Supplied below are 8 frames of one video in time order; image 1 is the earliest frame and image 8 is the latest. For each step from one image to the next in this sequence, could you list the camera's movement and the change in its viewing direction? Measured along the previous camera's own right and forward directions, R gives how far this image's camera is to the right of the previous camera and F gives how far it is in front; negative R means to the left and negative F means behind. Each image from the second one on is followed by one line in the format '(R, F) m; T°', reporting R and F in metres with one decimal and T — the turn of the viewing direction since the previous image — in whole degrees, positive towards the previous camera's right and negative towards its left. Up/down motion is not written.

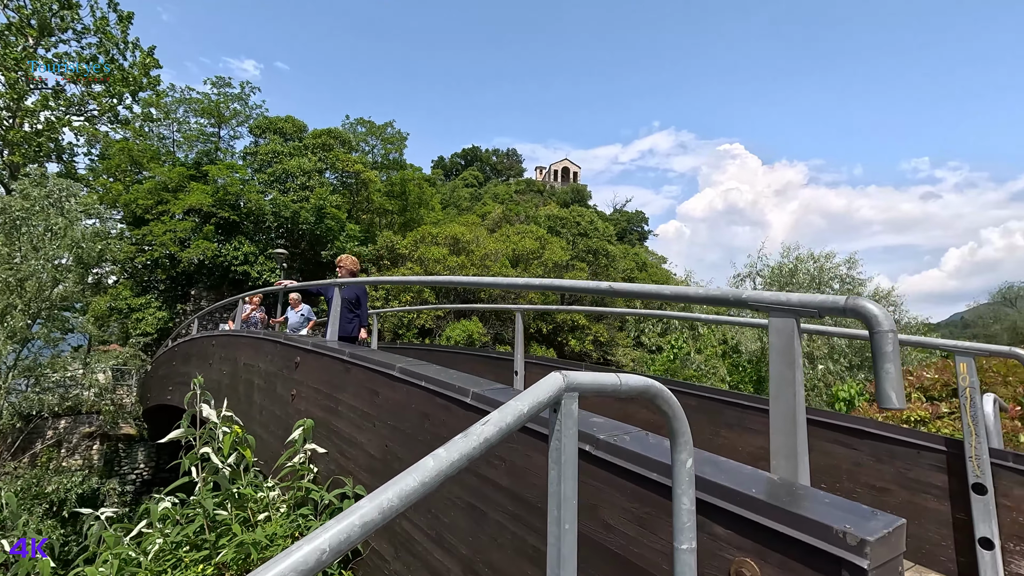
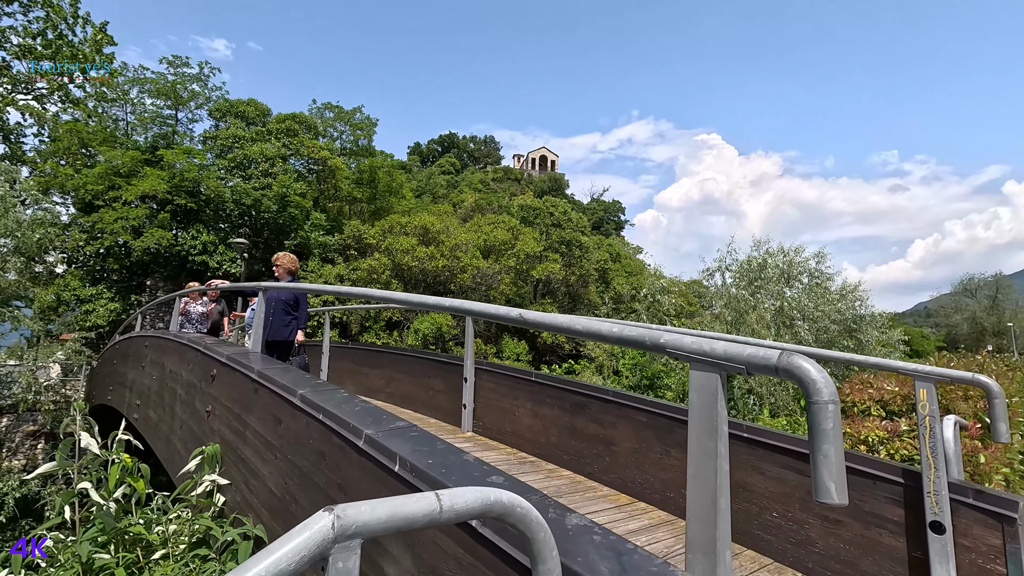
(+0.3, +0.3) m; +2°
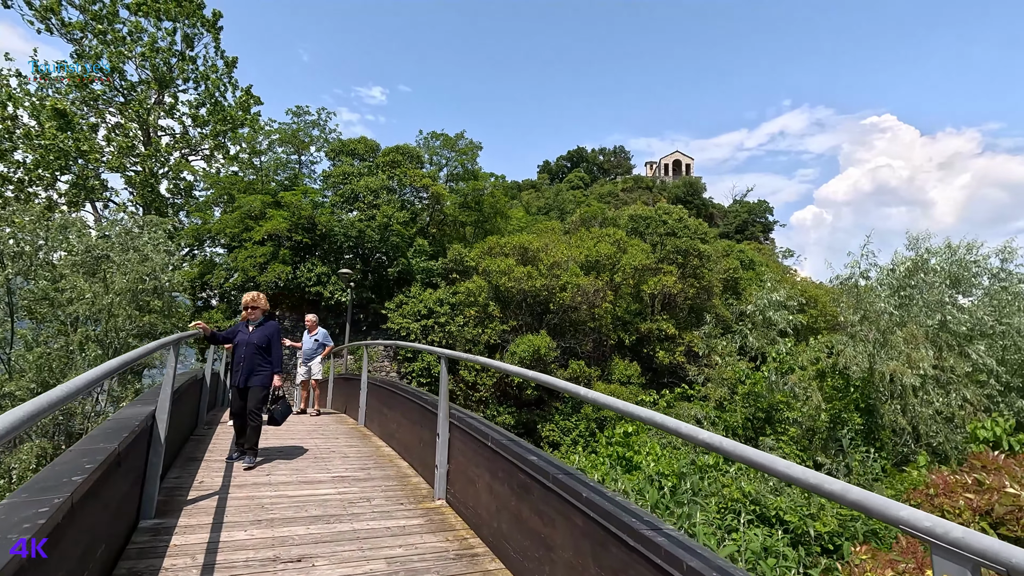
(+1.2, +1.0) m; -15°
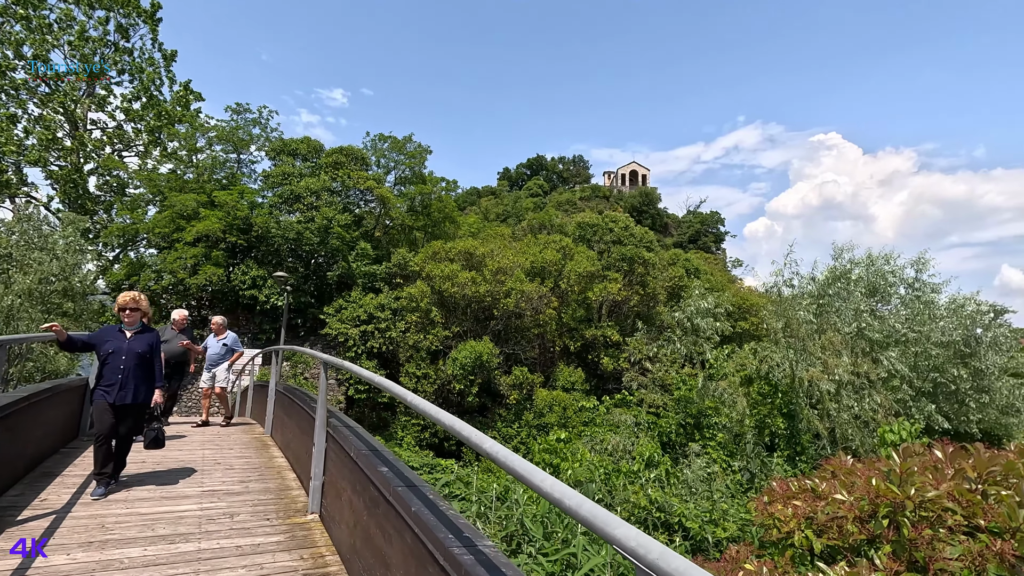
(+0.6, +0.1) m; +4°
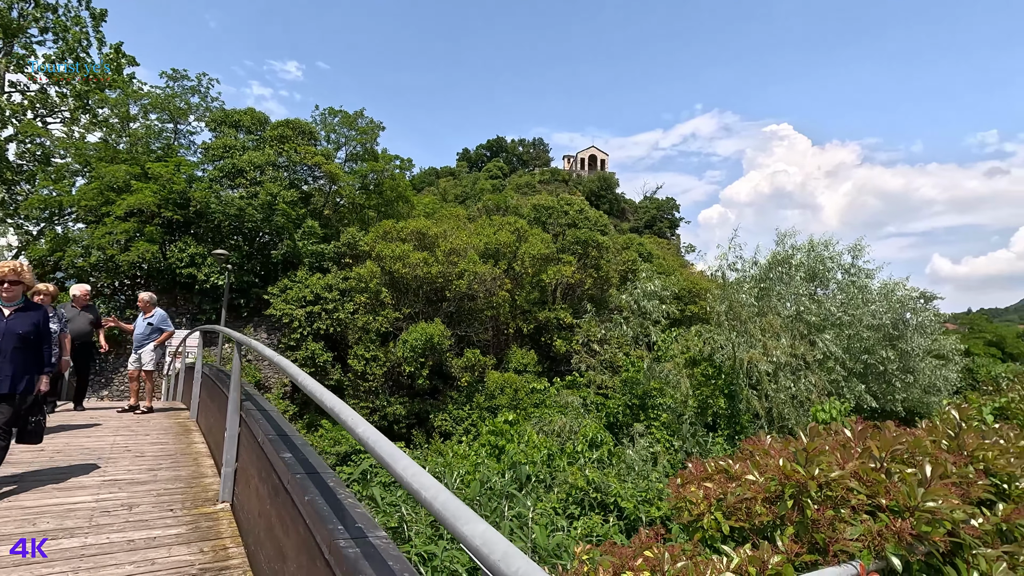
(+0.2, +0.1) m; +4°
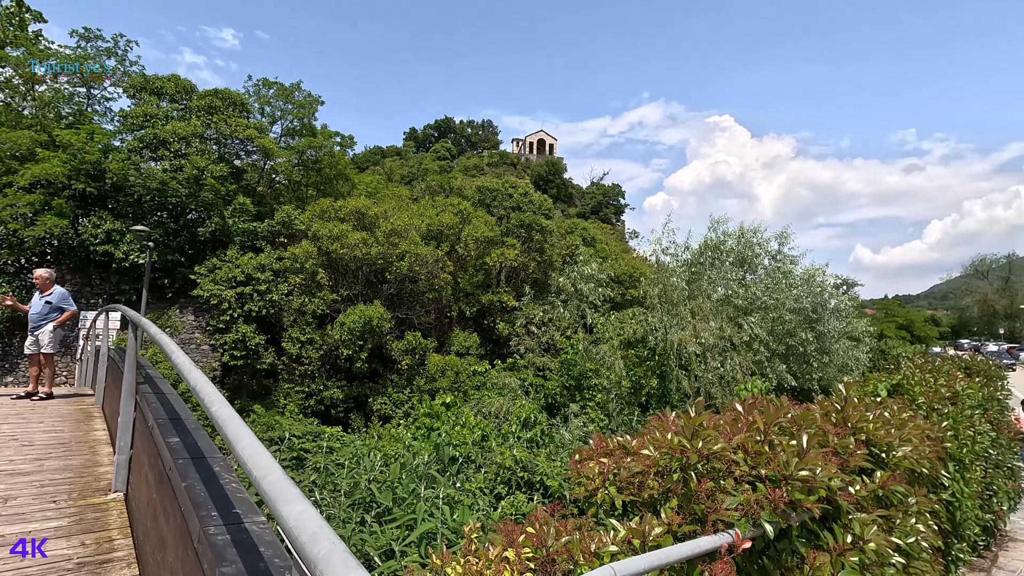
(+0.2, 0.0) m; +6°
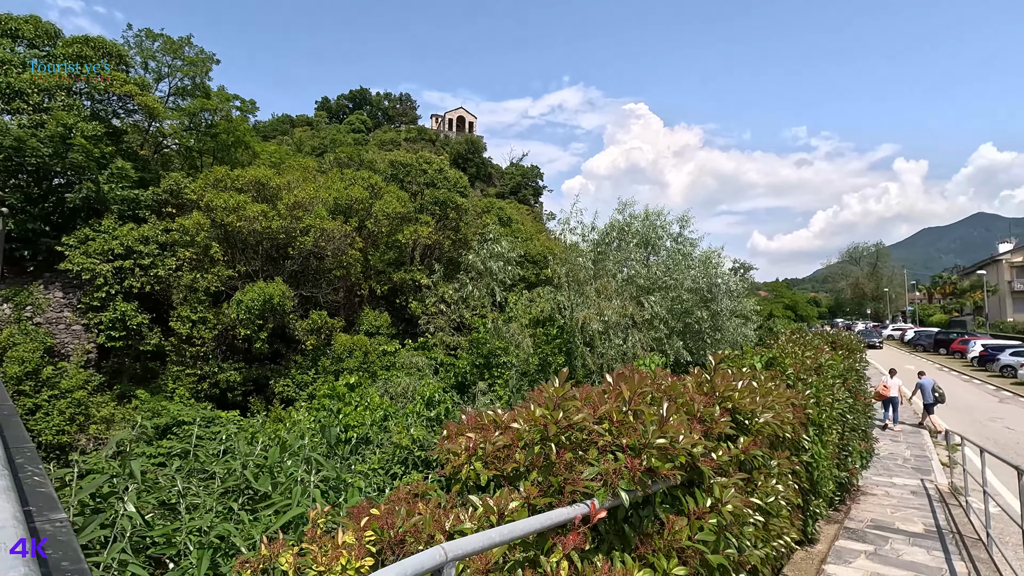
(+0.2, +0.1) m; +9°
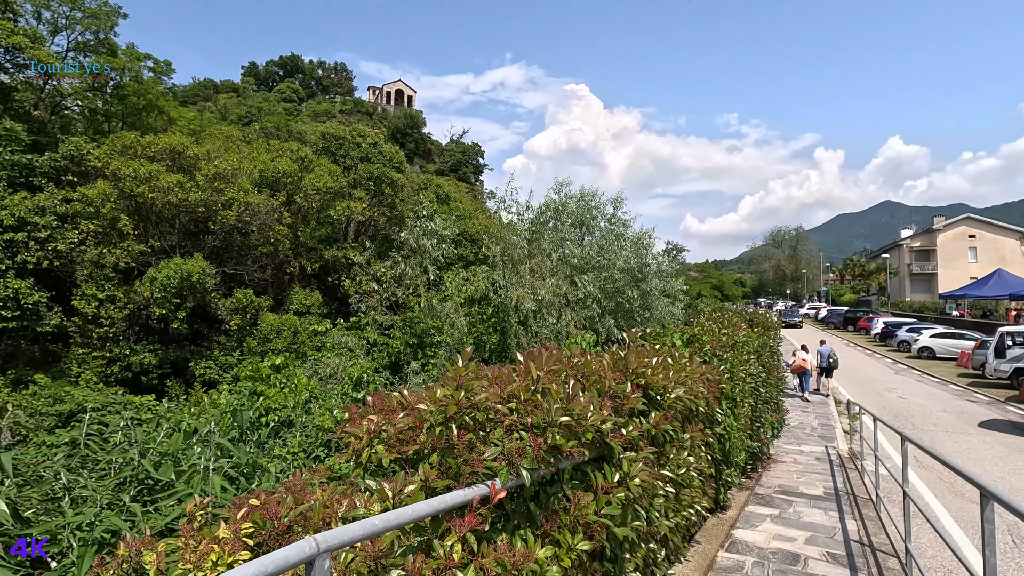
(+0.1, +0.1) m; +6°
